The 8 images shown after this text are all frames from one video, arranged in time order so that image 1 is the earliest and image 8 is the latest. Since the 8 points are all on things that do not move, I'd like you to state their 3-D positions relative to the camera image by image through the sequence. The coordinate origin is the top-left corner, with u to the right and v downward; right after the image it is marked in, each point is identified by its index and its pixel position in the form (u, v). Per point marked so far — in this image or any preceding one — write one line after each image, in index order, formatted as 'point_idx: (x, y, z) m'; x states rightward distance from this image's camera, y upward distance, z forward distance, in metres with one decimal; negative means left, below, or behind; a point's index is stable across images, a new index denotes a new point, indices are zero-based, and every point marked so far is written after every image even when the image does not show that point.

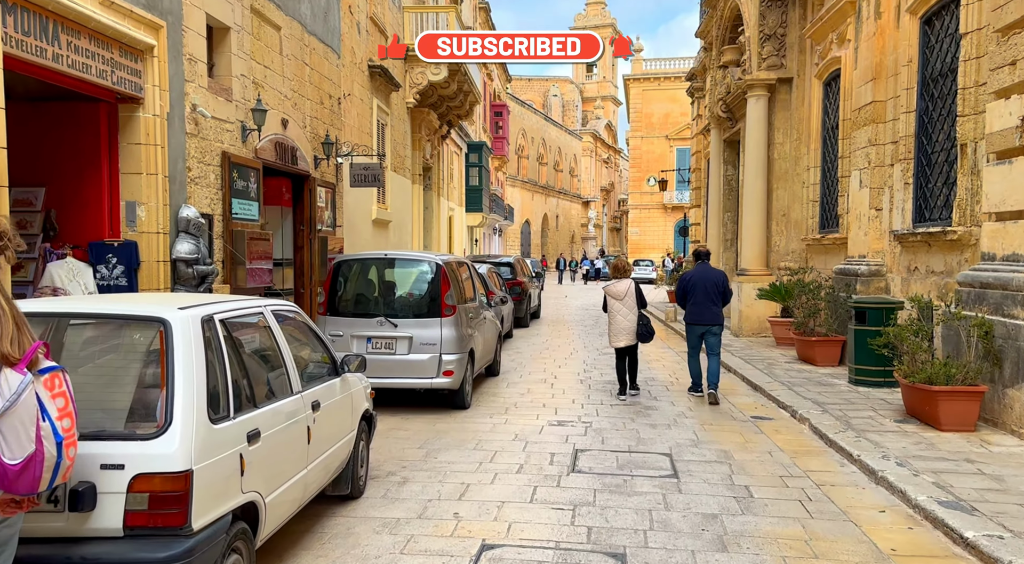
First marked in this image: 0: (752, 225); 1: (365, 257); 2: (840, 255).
0: (+4.3, +1.0, +15.0) m
1: (-1.4, +0.3, +8.2) m
2: (+4.9, +0.4, +12.3) m
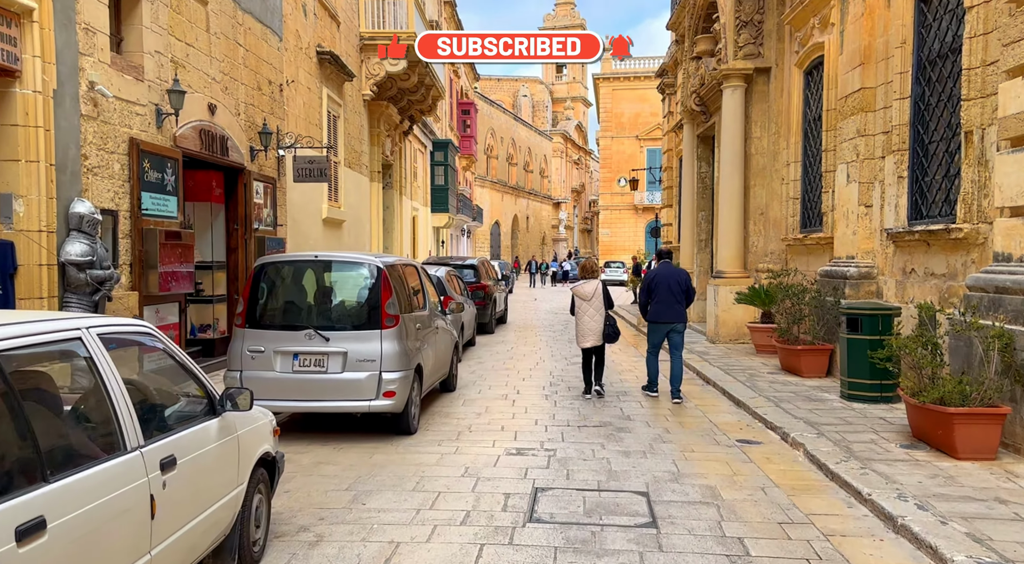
0: (+3.7, +1.0, +14.1) m
1: (-1.8, +0.2, +7.1) m
2: (+4.3, +0.3, +11.5) m
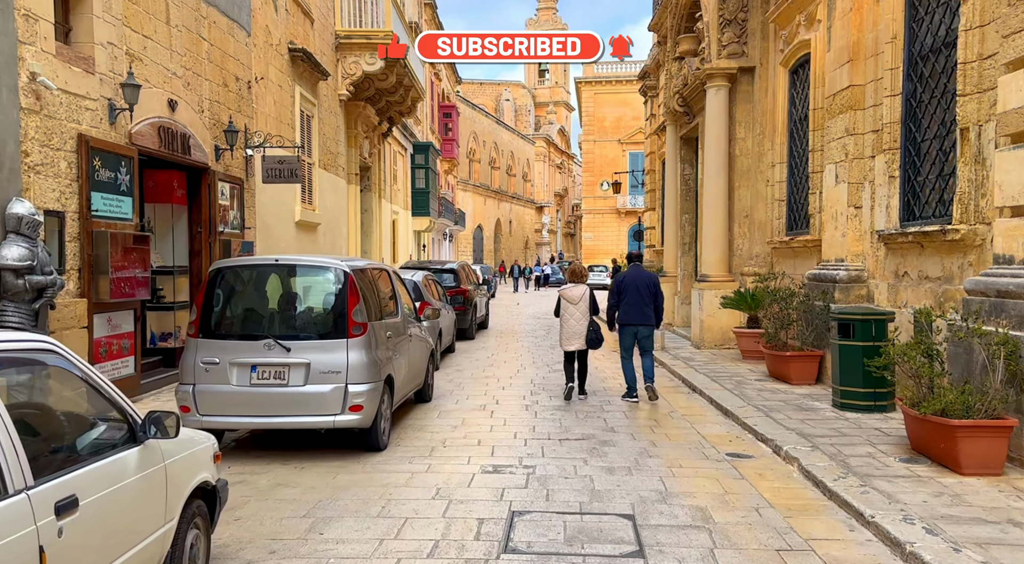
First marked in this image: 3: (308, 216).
0: (+3.3, +0.9, +13.7) m
1: (-2.0, +0.2, +6.6) m
2: (+4.0, +0.3, +11.1) m
3: (-3.7, +1.2, +15.0) m
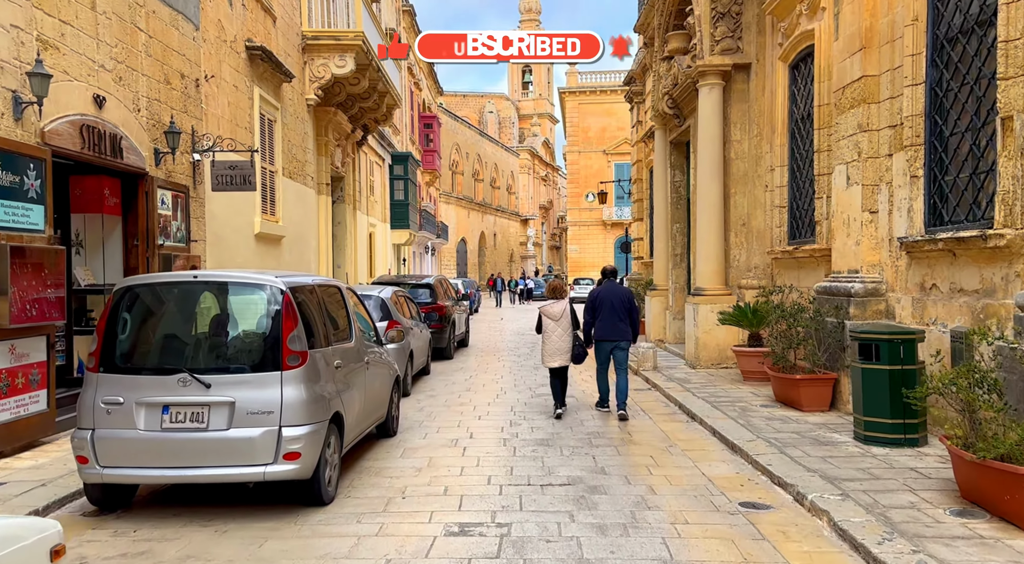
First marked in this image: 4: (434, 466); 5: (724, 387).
0: (+3.0, +0.7, +12.7) m
1: (-2.2, 0.0, +5.5) m
2: (+3.7, +0.1, +10.1) m
3: (-4.0, +0.9, +13.9) m
4: (-0.6, -1.5, +6.8) m
5: (+2.7, -1.3, +10.4) m
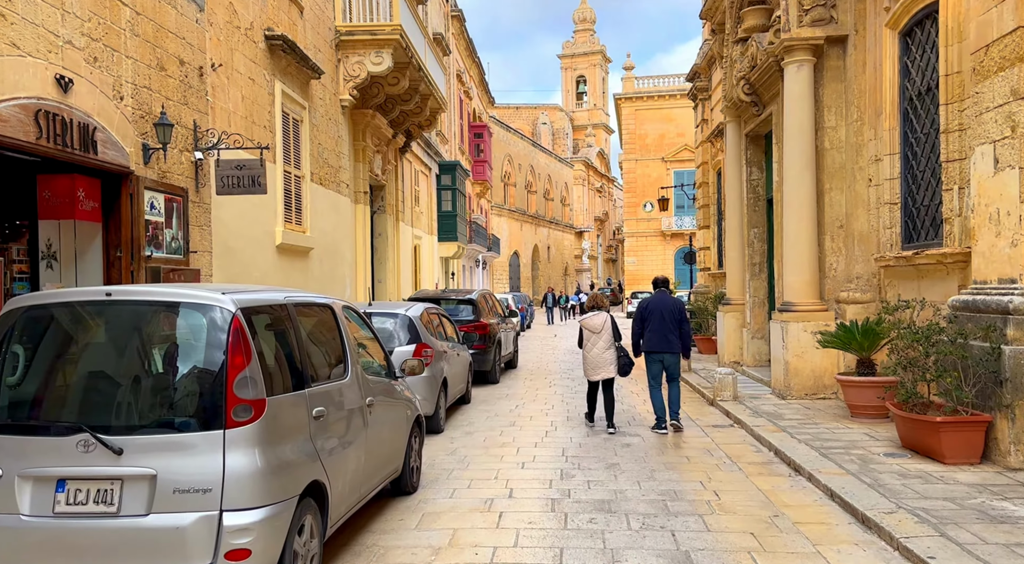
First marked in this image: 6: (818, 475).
0: (+3.7, +0.5, +10.8) m
1: (-2.0, -0.1, +3.9) m
2: (+4.3, 0.0, +8.1) m
3: (-3.2, +0.6, +12.4) m
4: (-0.3, -1.6, +5.0) m
5: (+3.2, -1.4, +8.4) m
6: (+2.4, -1.5, +6.4) m
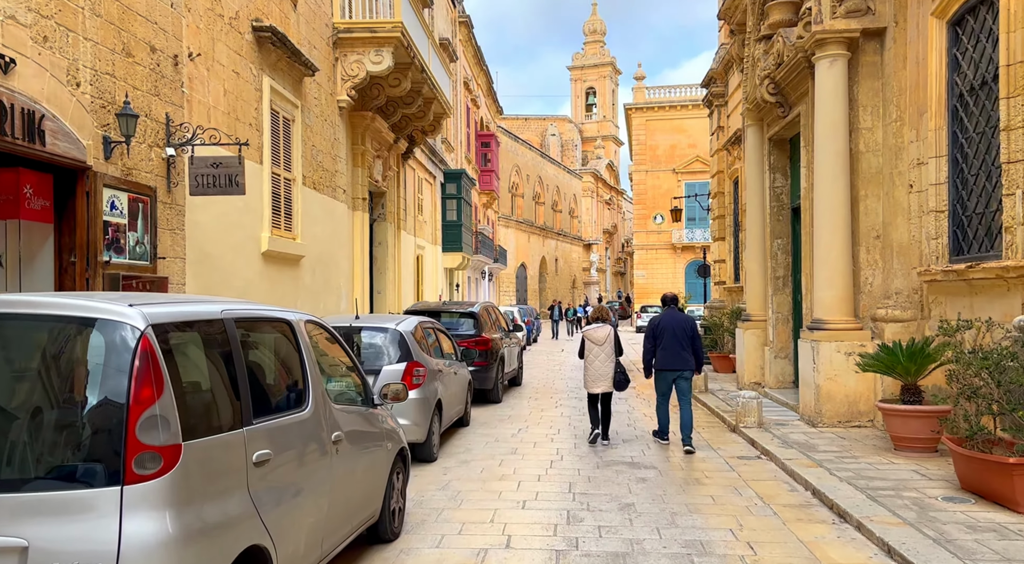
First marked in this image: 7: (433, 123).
0: (+3.7, +0.4, +9.8) m
1: (-2.0, -0.1, +3.0) m
2: (+4.3, -0.1, +7.2) m
3: (-3.2, +0.5, +11.5) m
4: (-0.3, -1.7, +4.1) m
5: (+3.2, -1.6, +7.5) m
6: (+2.4, -1.6, +5.5) m
7: (-1.9, +3.7, +19.4) m
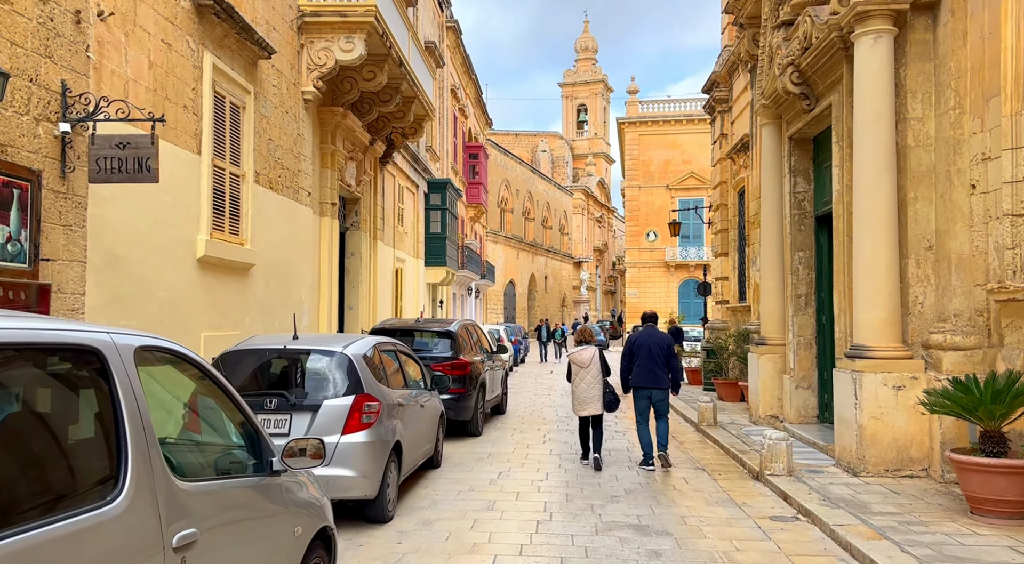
0: (+3.5, +0.2, +8.2) m
1: (-2.1, -0.1, +1.3) m
2: (+4.1, -0.3, +5.5) m
3: (-3.4, +0.4, +9.8) m
4: (-0.5, -1.7, +2.4) m
5: (+3.0, -1.7, +5.8) m
6: (+2.2, -1.7, +3.8) m
7: (-2.1, +3.4, +17.8) m
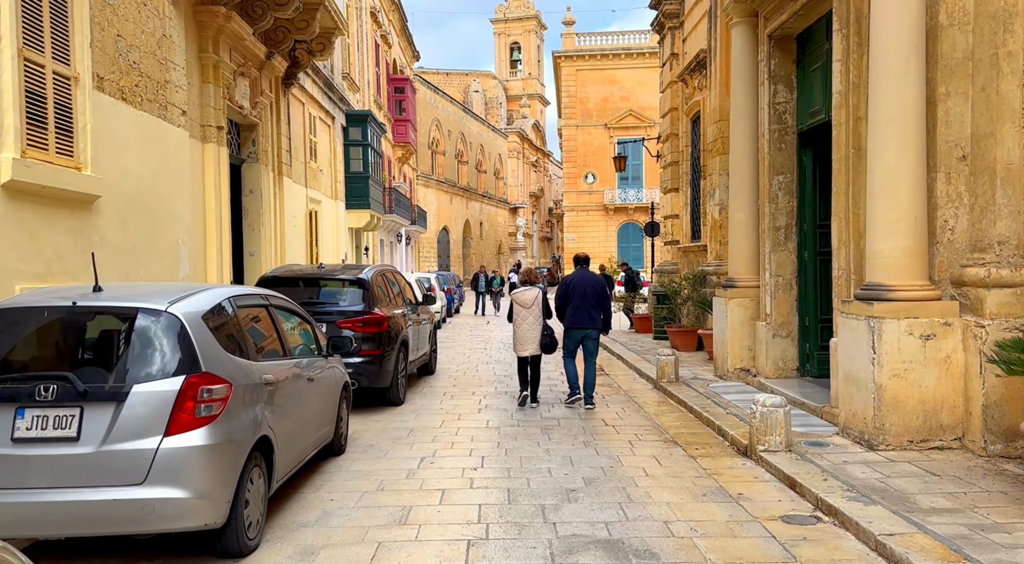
0: (+2.9, +0.8, +6.4) m
1: (-2.2, 0.0, -0.9) m
2: (+3.7, +0.2, +3.8) m
3: (-4.1, +0.9, +7.4) m
4: (-0.6, -1.5, +0.4) m
5: (+2.6, -1.3, +4.1) m
6: (+2.0, -1.4, +2.0) m
7: (-3.5, +4.5, +15.3) m
